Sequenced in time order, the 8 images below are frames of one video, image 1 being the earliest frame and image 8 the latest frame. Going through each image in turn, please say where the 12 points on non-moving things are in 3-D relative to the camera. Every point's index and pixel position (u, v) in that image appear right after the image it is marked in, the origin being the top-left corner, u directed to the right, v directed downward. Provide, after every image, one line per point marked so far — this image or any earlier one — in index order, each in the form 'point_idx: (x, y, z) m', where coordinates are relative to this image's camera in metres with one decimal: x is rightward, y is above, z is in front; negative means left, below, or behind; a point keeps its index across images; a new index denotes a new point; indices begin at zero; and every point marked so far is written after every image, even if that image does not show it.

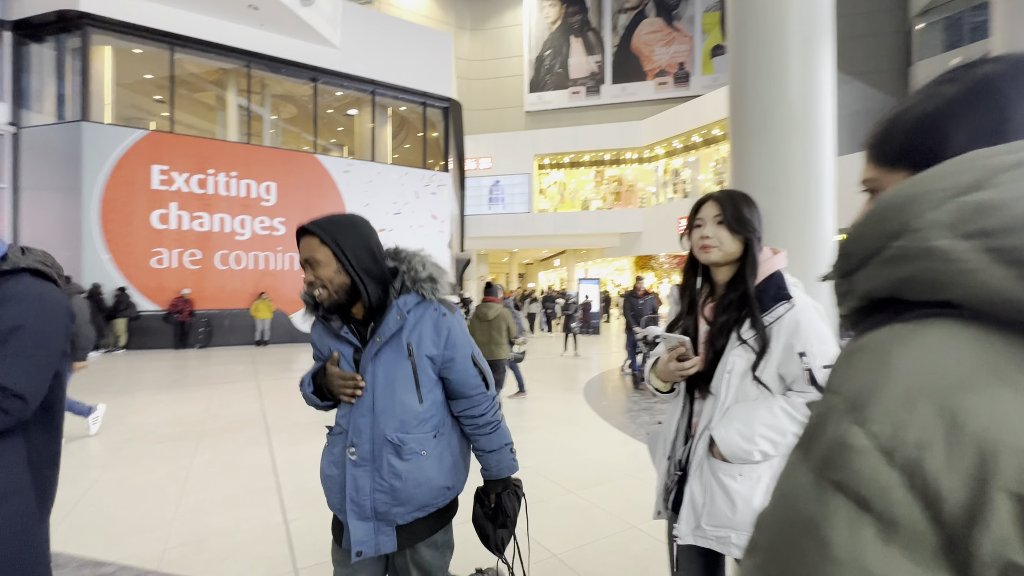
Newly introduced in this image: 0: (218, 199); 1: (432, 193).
0: (-7.8, +2.4, +11.9) m
1: (-2.7, +3.2, +15.0) m
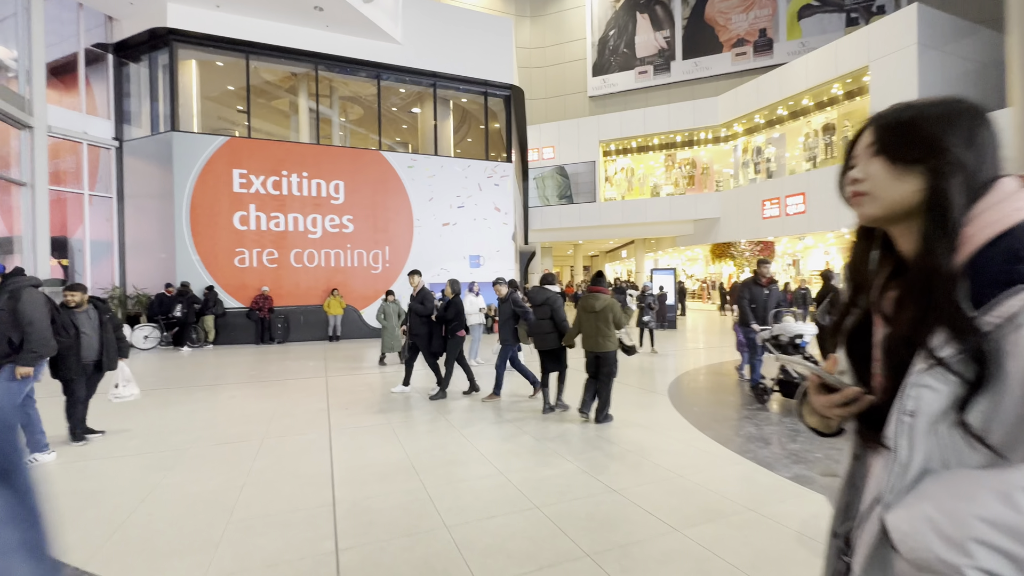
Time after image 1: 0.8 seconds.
0: (-6.0, +2.4, +12.3) m
1: (-0.6, +3.4, +14.6) m
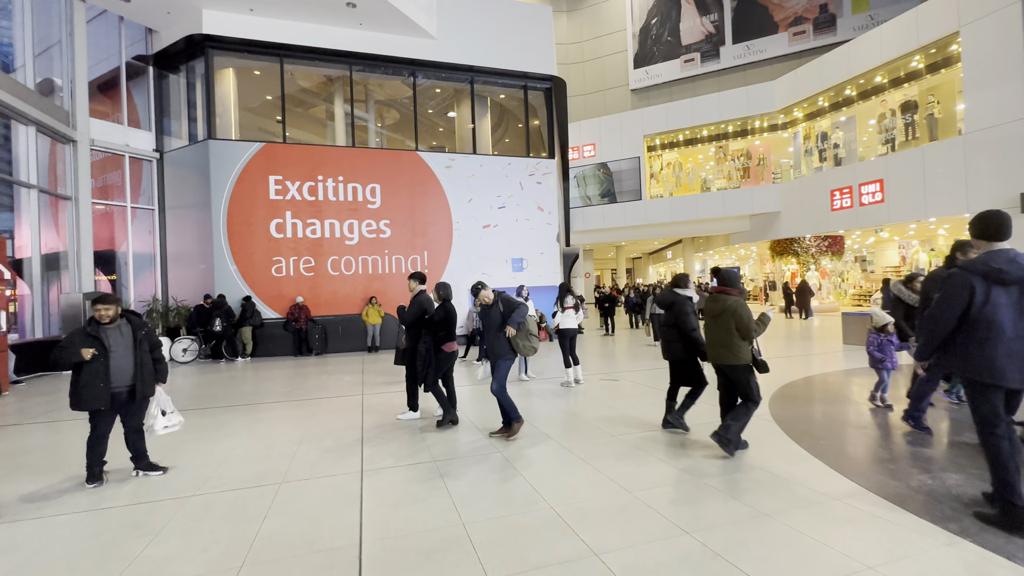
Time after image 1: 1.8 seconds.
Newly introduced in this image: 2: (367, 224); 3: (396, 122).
0: (-4.9, +2.2, +11.9) m
1: (+0.8, +3.2, +13.8) m
2: (-3.9, +1.7, +12.2) m
3: (-3.3, +4.7, +13.0) m
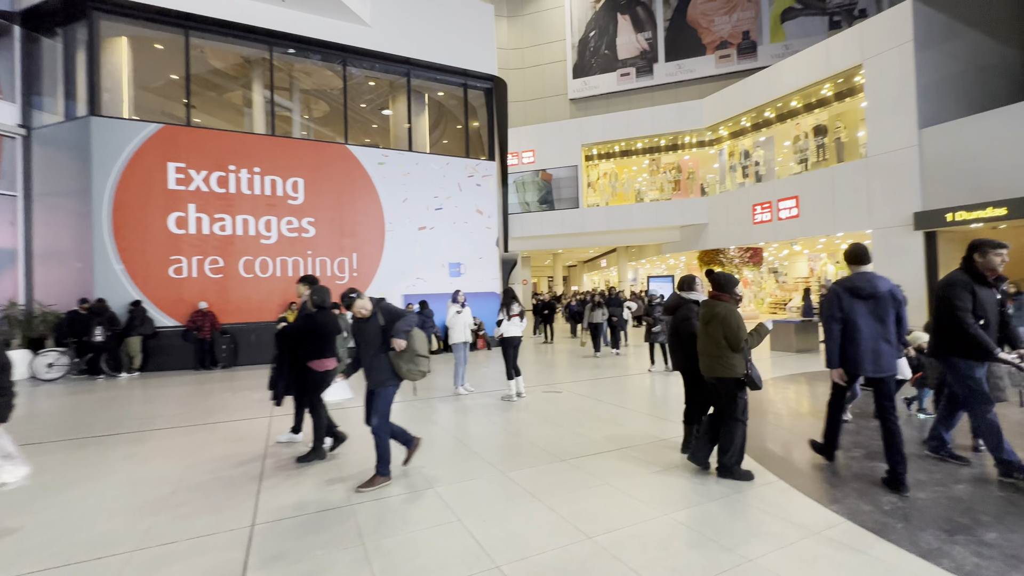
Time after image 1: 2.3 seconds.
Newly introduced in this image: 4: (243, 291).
0: (-6.4, +2.1, +10.5) m
1: (-1.1, +3.1, +13.2) m
2: (-5.5, +1.6, +11.0) m
3: (-4.9, +4.6, +11.9) m
4: (-6.2, -0.1, +10.4) m
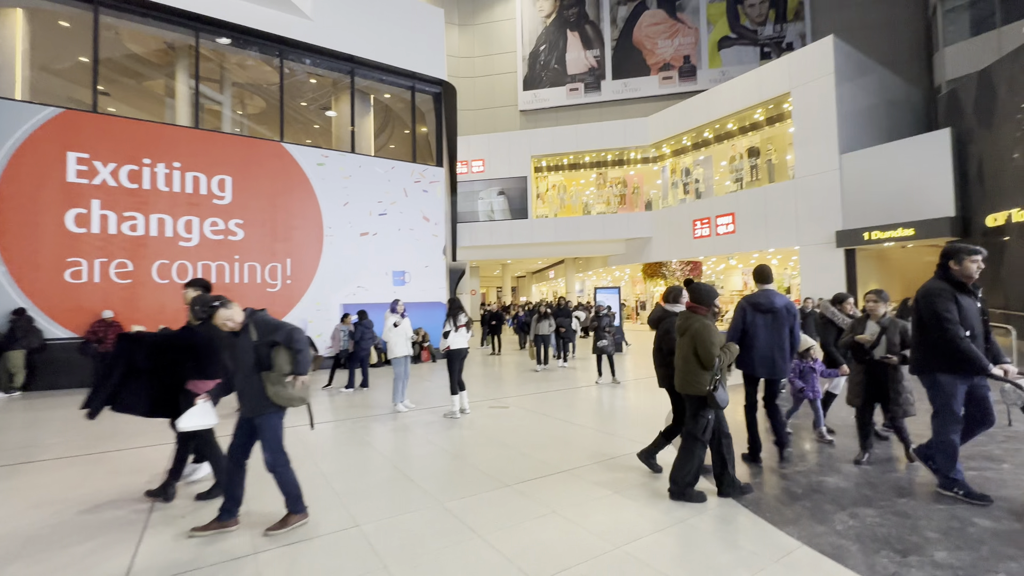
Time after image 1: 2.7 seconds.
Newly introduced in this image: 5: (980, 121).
0: (-7.5, +2.0, +9.5) m
1: (-2.5, +2.8, +12.8) m
2: (-6.7, +1.5, +10.0) m
3: (-6.2, +4.4, +11.1) m
4: (-7.4, -0.2, +9.3) m
5: (+13.1, +4.7, +12.6) m
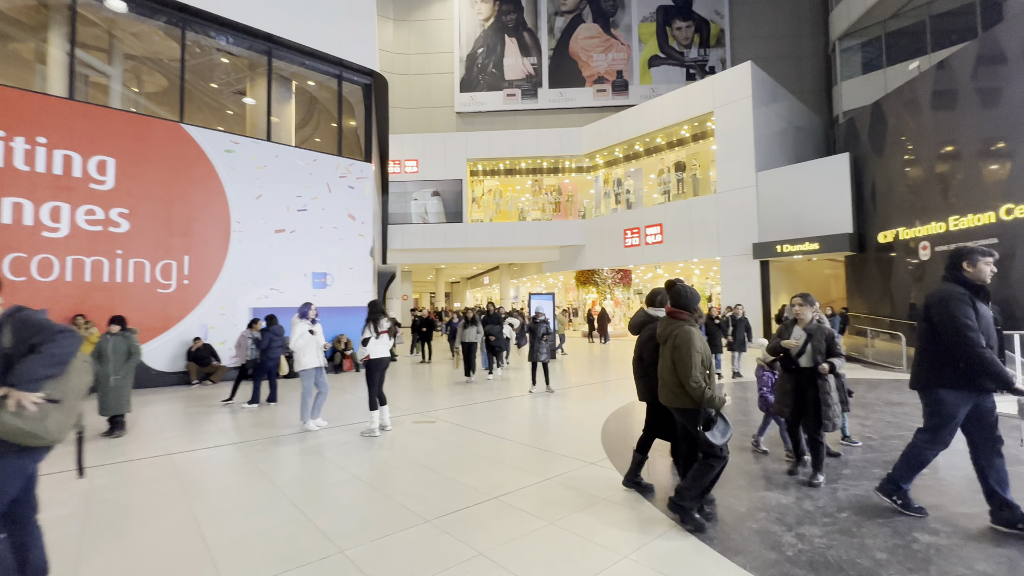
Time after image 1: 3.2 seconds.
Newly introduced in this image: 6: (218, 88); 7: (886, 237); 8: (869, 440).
0: (-8.8, +2.0, +7.9) m
1: (-4.3, +2.7, +11.9) m
2: (-8.1, +1.5, +8.5) m
3: (-7.7, +4.3, +9.7) m
4: (-8.7, -0.2, +7.7) m
5: (+11.2, +4.4, +14.0) m
6: (-6.9, +4.7, +10.6) m
7: (+11.2, +1.5, +13.4) m
8: (+3.9, -1.7, +4.9) m
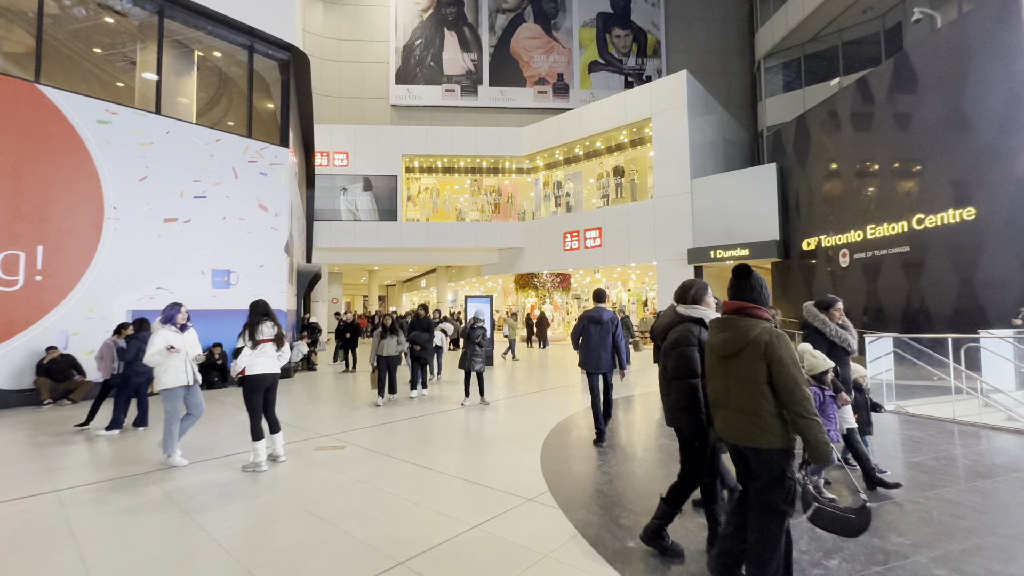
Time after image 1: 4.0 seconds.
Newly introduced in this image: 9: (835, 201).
0: (-9.8, +2.0, +5.9) m
1: (-5.9, +2.7, +10.5) m
2: (-9.2, +1.5, +6.6) m
3: (-8.9, +4.4, +7.9) m
4: (-9.6, -0.1, +5.7) m
5: (+9.3, +4.2, +14.6) m
6: (-8.3, +4.7, +8.8) m
7: (+9.3, +1.4, +14.1) m
8: (+3.2, -1.7, +4.6) m
9: (+9.4, +2.5, +13.0) m
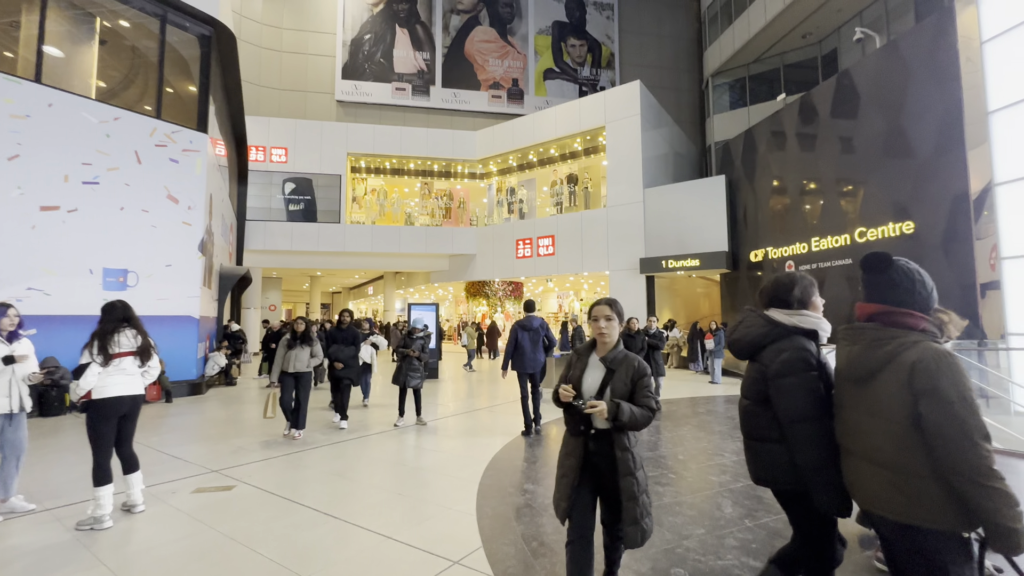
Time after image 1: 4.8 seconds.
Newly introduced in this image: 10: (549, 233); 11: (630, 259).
0: (-10.4, +2.1, +4.2) m
1: (-7.0, +2.6, +9.2) m
2: (-9.9, +1.6, +5.0) m
3: (-9.7, +4.4, +6.3) m
4: (-10.3, 0.0, +4.0) m
5: (+7.7, +3.8, +14.9) m
6: (-9.1, +4.8, +7.4) m
7: (+7.8, +1.0, +14.3) m
8: (+2.6, -1.8, +4.2) m
9: (+7.9, +2.2, +13.2) m
10: (+1.5, +2.3, +18.6) m
11: (+4.4, +1.1, +16.6) m
